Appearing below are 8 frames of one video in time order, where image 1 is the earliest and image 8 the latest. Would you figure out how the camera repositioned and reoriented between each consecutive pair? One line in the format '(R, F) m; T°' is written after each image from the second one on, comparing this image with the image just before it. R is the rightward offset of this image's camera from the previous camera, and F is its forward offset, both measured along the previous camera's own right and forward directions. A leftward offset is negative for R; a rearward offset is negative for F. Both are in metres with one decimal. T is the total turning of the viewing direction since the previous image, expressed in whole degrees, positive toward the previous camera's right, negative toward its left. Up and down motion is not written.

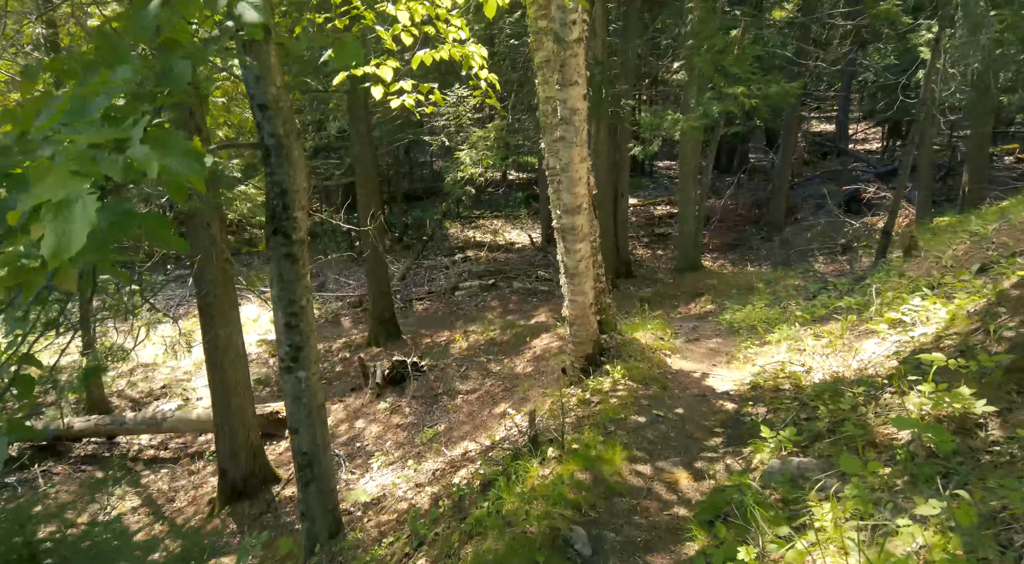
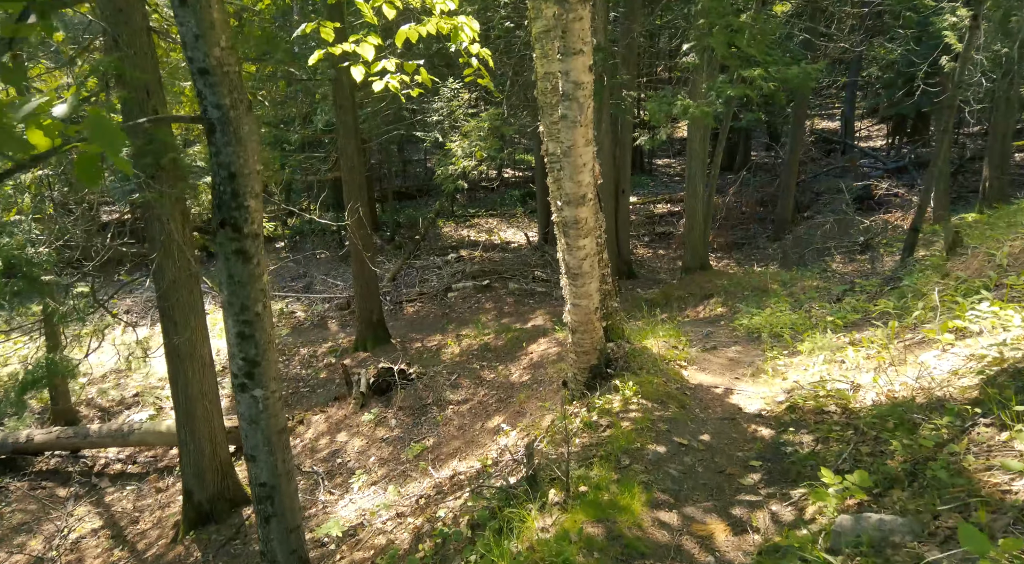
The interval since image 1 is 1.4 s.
(0.0, +0.8) m; 0°
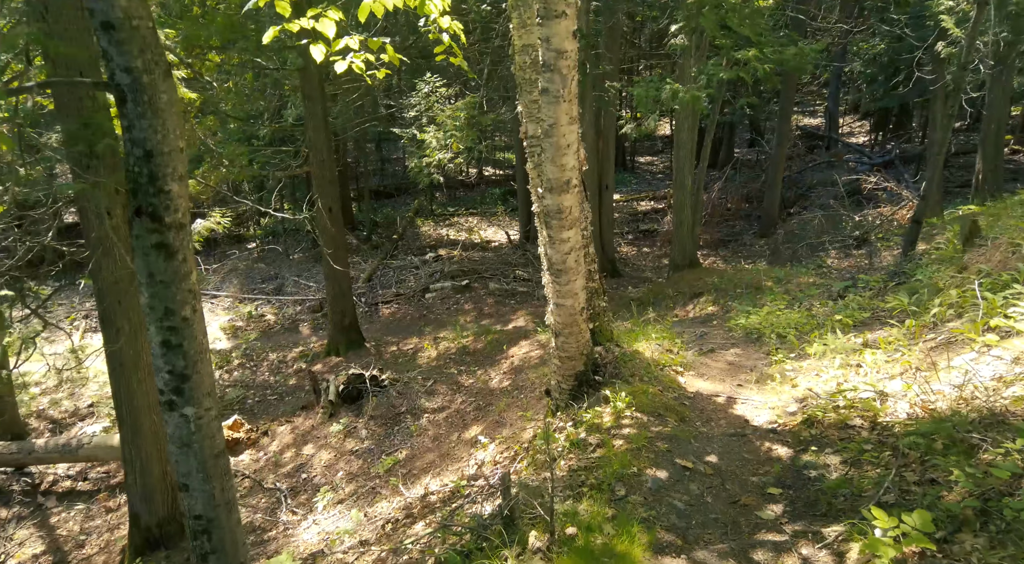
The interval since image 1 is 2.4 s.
(0.0, +0.7) m; +1°
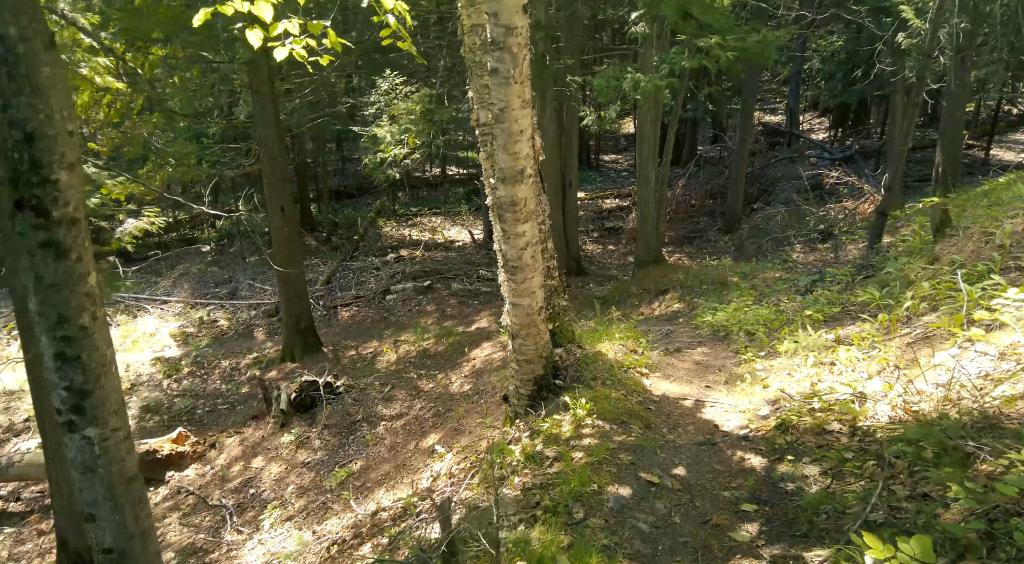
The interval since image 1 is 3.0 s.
(+0.1, +0.4) m; +2°
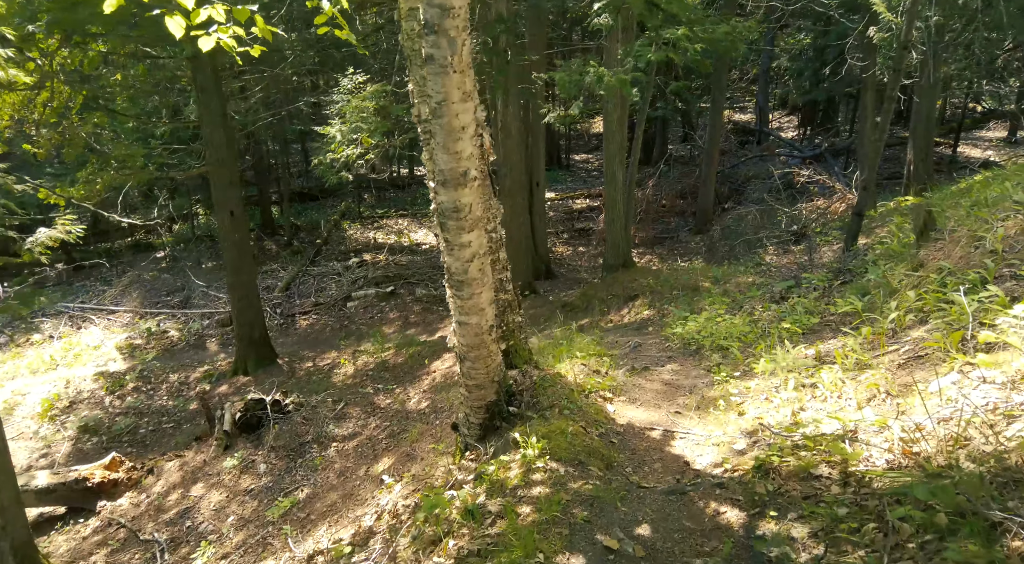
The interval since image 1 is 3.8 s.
(+0.2, +0.5) m; +2°
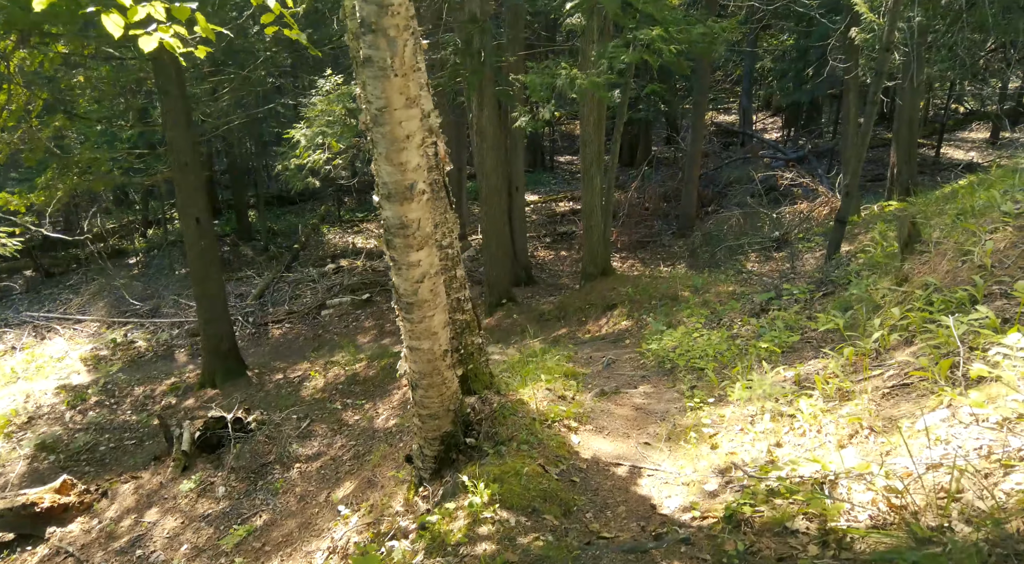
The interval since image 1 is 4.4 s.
(+0.2, +0.3) m; +1°
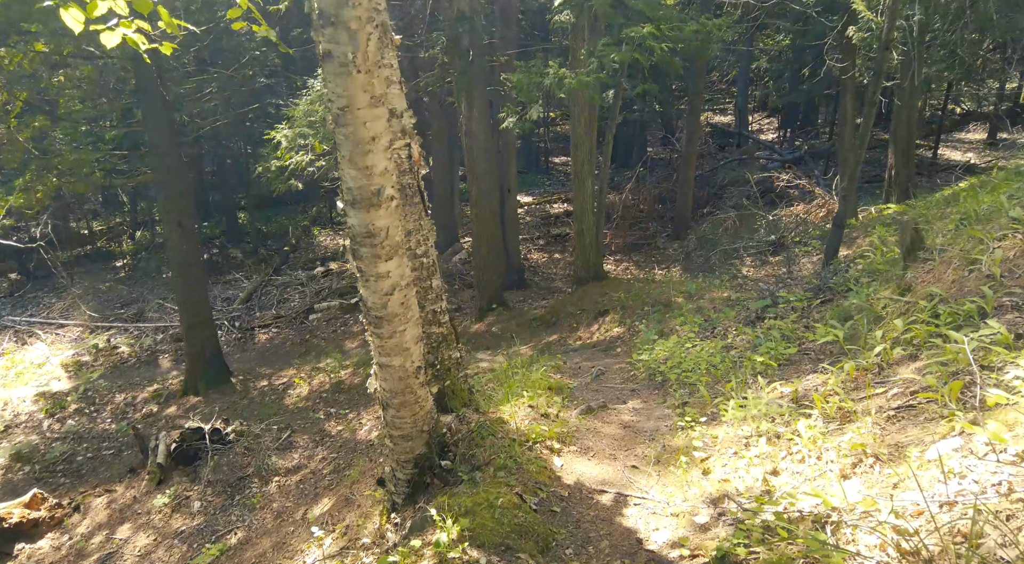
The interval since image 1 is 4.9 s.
(+0.1, +0.3) m; 0°
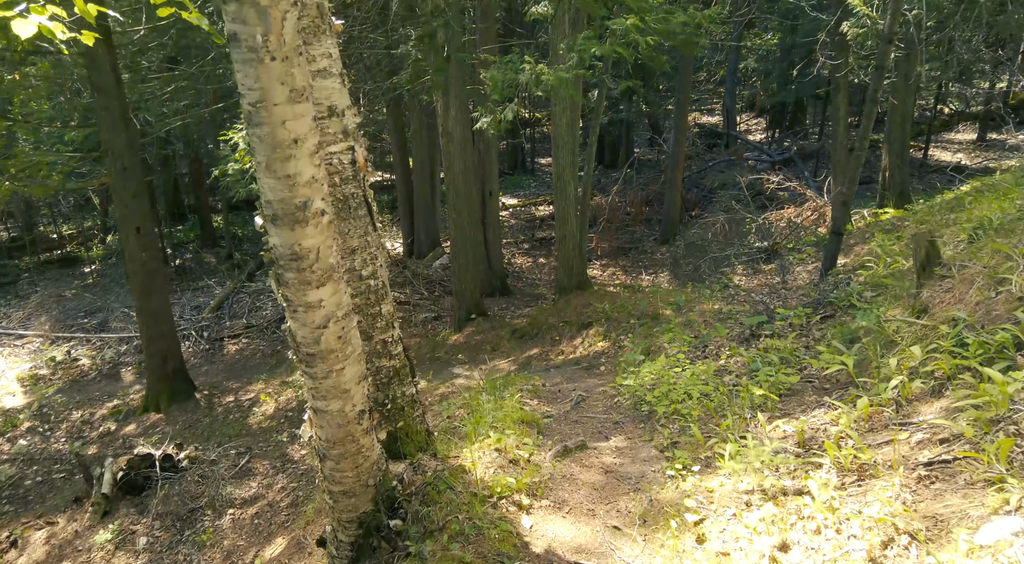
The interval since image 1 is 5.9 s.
(+0.1, +0.6) m; +1°
